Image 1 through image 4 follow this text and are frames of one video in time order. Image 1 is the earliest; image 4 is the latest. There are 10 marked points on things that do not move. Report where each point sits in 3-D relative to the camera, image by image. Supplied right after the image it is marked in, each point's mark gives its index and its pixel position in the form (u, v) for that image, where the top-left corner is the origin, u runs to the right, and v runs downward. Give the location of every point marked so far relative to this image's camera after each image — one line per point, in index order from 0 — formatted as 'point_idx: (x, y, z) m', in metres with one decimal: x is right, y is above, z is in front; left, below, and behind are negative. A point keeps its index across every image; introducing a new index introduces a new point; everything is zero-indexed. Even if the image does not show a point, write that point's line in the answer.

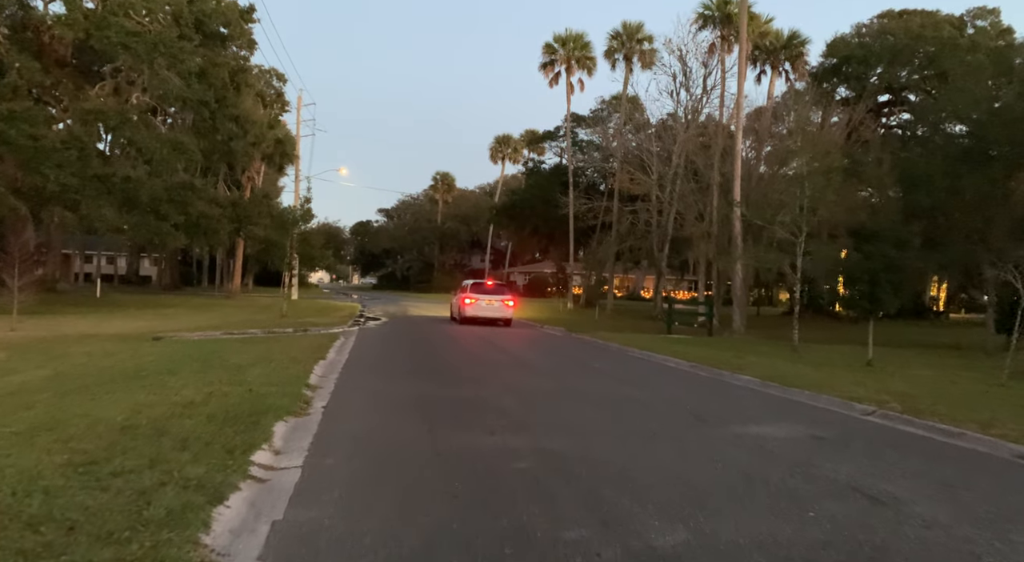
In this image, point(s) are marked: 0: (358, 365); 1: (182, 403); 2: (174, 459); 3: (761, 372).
0: (-3.1, -1.7, +13.9) m
1: (-4.1, -1.5, +8.6) m
2: (-2.8, -1.5, +5.8) m
3: (+5.1, -1.9, +14.5) m
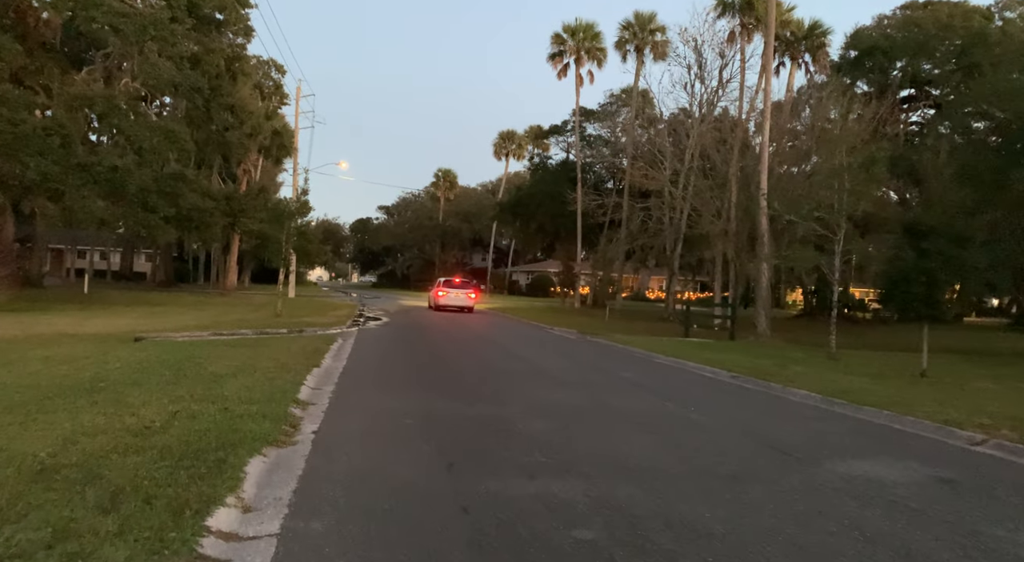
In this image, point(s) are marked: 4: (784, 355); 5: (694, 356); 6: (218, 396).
0: (-2.7, -1.6, +12.1) m
1: (-3.7, -1.4, +6.8) m
2: (-2.4, -1.4, +4.0) m
3: (+5.5, -1.9, +12.7) m
4: (+7.7, -2.1, +19.9) m
5: (+4.9, -2.0, +18.8) m
6: (-3.7, -1.4, +8.9) m
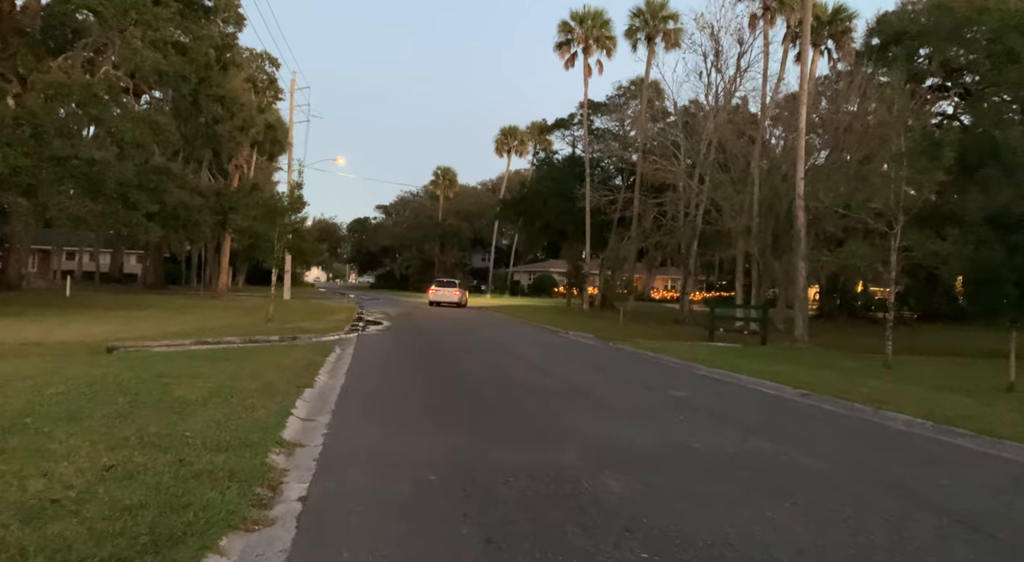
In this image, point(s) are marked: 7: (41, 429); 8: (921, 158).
0: (-2.2, -1.7, +9.9) m
1: (-3.1, -1.5, +4.6) m
2: (-1.9, -1.5, +1.8) m
3: (+6.0, -1.9, +10.5) m
4: (+8.2, -2.1, +17.7) m
5: (+5.4, -2.0, +16.6) m
6: (-3.2, -1.5, +6.7) m
7: (-4.7, -1.5, +7.0) m
8: (+10.5, +3.2, +18.1) m
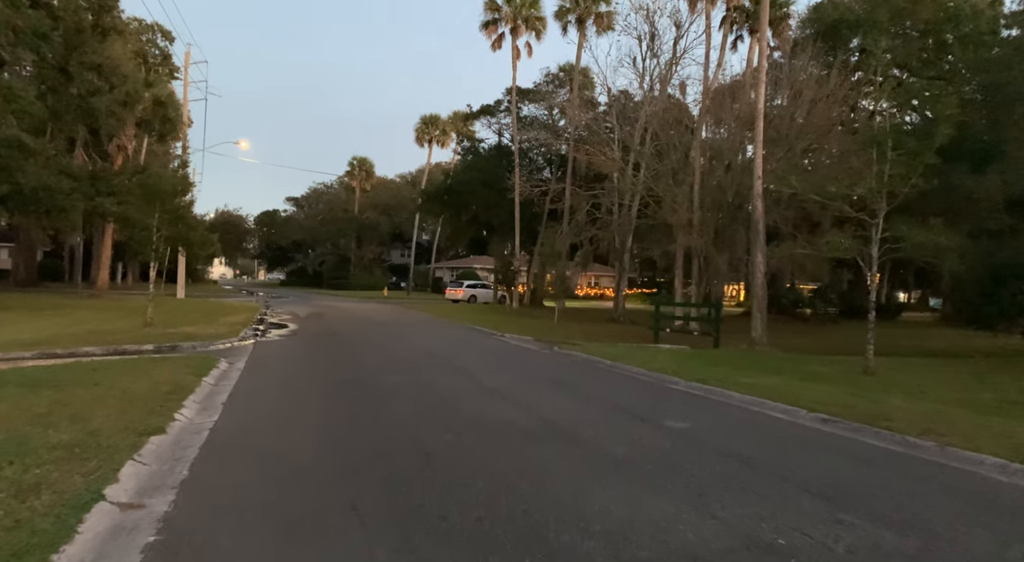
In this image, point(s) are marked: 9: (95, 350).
0: (-2.6, -1.6, +6.5) m
1: (-3.0, -1.4, +1.1) m
2: (-1.4, -1.4, -1.5) m
3: (+5.4, -1.8, +8.1) m
4: (+6.8, -2.0, +15.5) m
5: (+4.1, -1.9, +14.1) m
6: (-3.3, -1.5, +3.2) m
7: (-4.8, -1.4, +3.4) m
8: (+9.0, +3.3, +16.1) m
9: (-9.7, -1.6, +16.3) m
